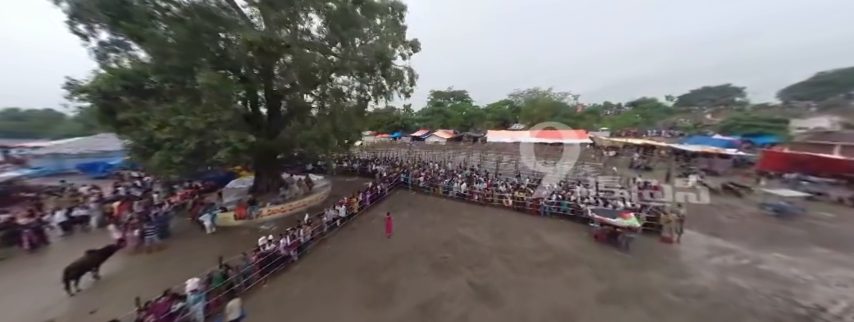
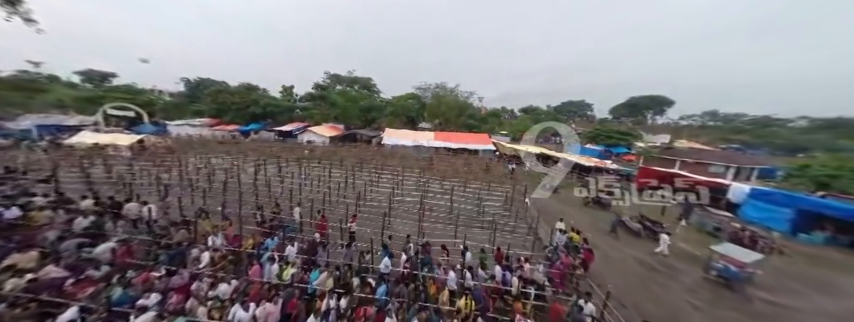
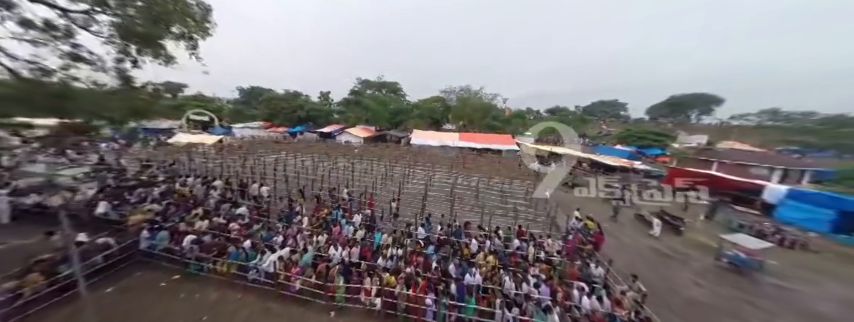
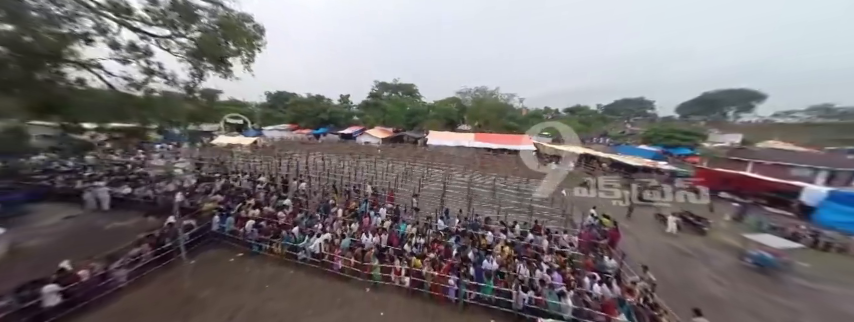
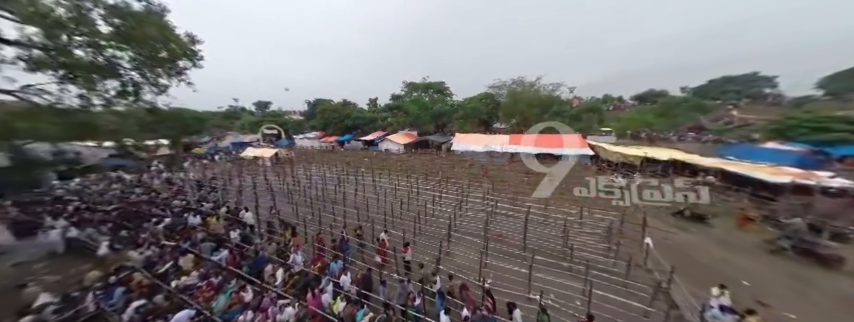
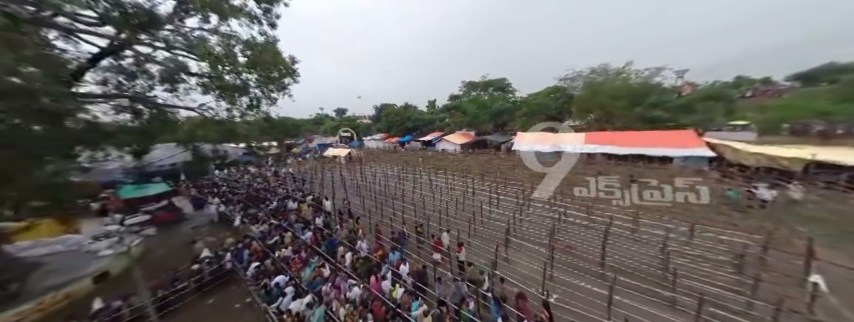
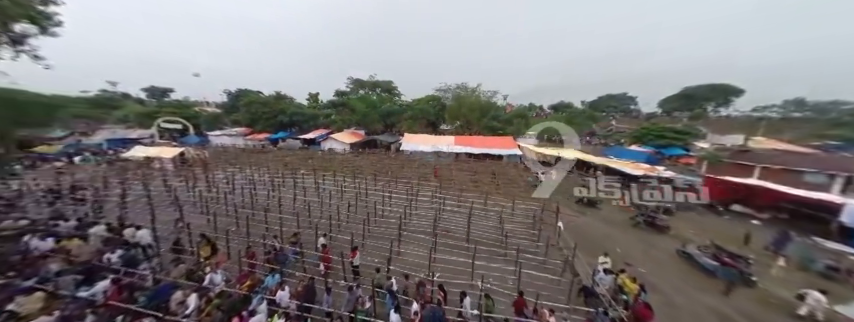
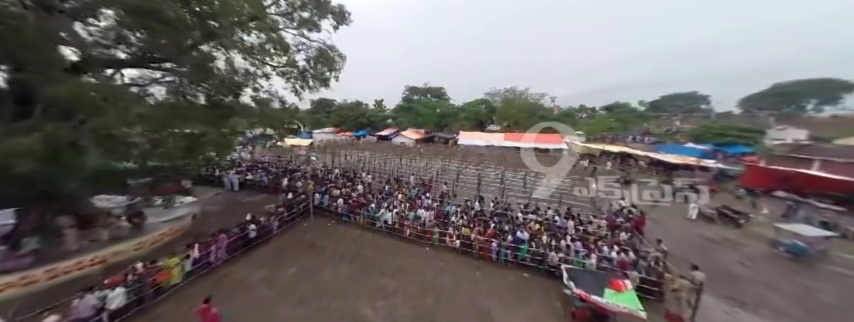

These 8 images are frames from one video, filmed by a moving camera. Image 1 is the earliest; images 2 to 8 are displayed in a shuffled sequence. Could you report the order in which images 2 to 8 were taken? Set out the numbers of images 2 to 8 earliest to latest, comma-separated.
8, 4, 3, 2, 7, 5, 6
